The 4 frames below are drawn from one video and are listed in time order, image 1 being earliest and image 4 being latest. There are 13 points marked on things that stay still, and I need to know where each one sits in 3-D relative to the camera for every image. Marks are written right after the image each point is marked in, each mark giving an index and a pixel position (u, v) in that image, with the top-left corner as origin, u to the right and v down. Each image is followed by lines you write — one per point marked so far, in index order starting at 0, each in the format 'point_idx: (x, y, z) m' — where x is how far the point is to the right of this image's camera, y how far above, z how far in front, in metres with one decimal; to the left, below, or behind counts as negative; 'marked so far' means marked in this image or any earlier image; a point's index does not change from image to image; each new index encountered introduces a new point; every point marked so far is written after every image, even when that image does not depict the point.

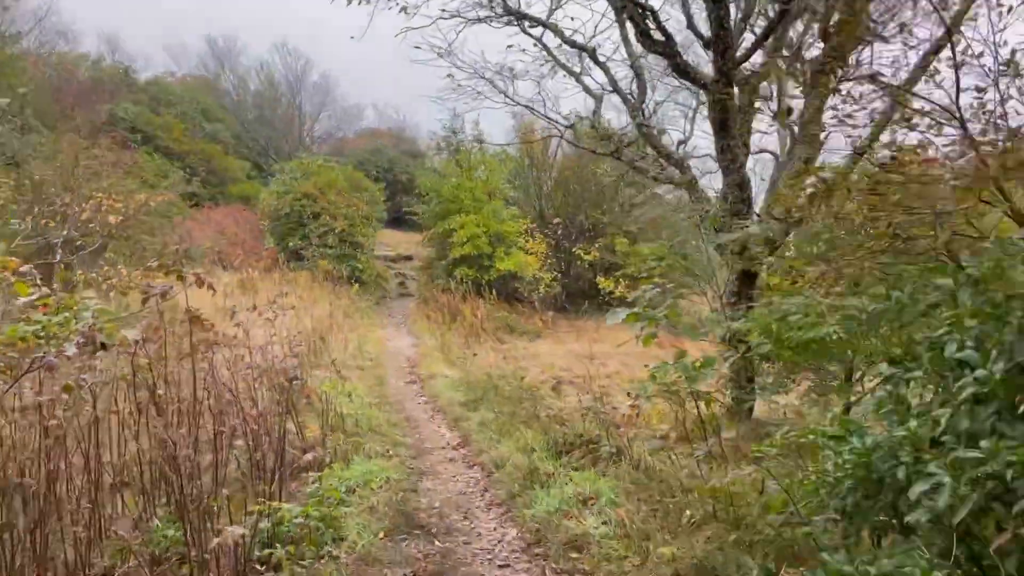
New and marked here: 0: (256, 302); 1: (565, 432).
0: (-3.2, -0.2, +10.5) m
1: (+0.3, -0.8, +4.6) m
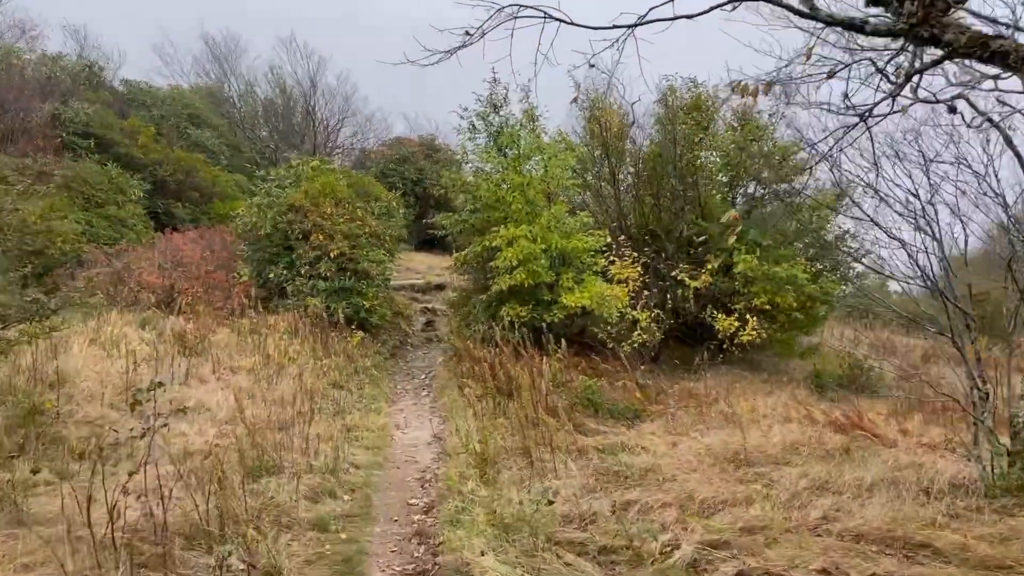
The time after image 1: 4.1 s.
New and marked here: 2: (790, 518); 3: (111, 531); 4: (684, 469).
0: (-2.6, -0.7, +6.6) m
1: (+0.7, -1.1, +0.6) m
2: (+1.4, -1.2, +4.3) m
3: (-1.7, -1.0, +3.5) m
4: (+1.1, -1.1, +5.1) m
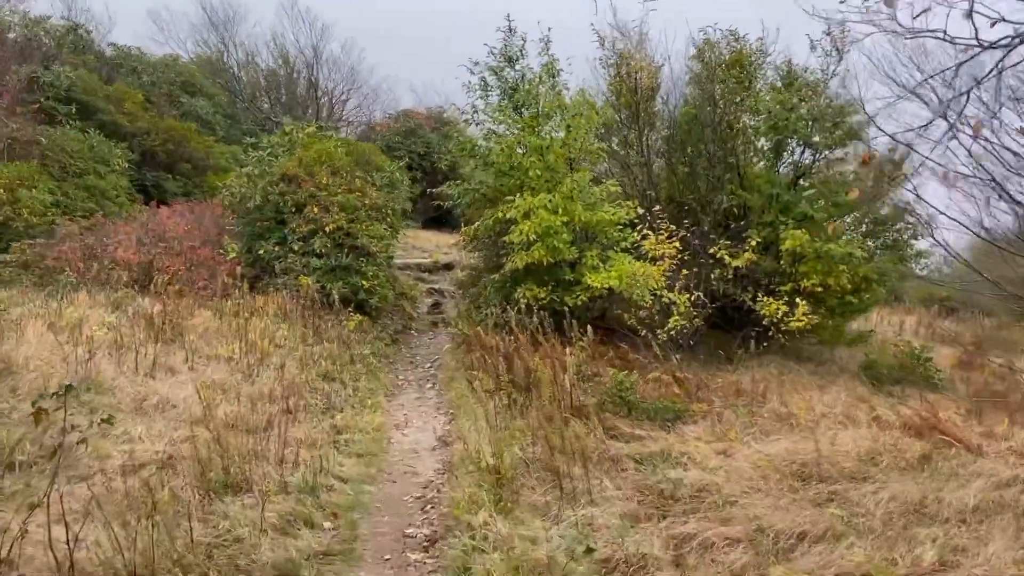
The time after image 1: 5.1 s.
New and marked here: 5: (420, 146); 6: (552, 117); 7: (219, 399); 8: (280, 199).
0: (-2.5, -0.5, +5.7) m
1: (+0.7, -1.0, -0.3) m
2: (+1.5, -1.1, +3.3) m
3: (-1.6, -0.9, +2.6) m
4: (+1.2, -1.0, +4.2) m
5: (-2.0, +3.0, +17.5) m
6: (+0.4, +1.5, +7.2) m
7: (-1.8, -0.7, +5.2) m
8: (-2.5, +1.0, +9.0) m
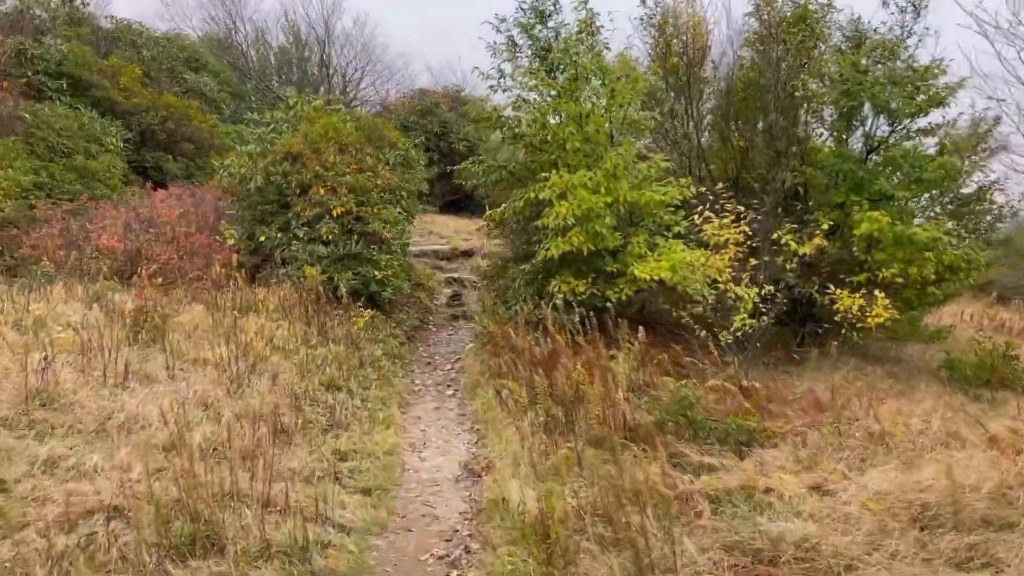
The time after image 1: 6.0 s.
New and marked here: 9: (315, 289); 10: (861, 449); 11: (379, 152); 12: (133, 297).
0: (-2.2, -0.5, +4.8) m
1: (+0.8, -1.1, -1.3) m
2: (+1.7, -1.1, +2.4) m
3: (-1.4, -0.9, +1.7) m
4: (+1.4, -1.0, +3.2) m
5: (-1.5, +3.3, +16.5) m
6: (+0.6, +1.5, +6.2) m
7: (-1.6, -0.7, +4.3) m
8: (-2.2, +1.1, +8.1) m
9: (-1.7, 0.0, +7.3) m
10: (+1.9, -0.9, +4.5) m
11: (-1.5, +1.5, +9.1) m
12: (-2.9, -0.1, +6.4) m
